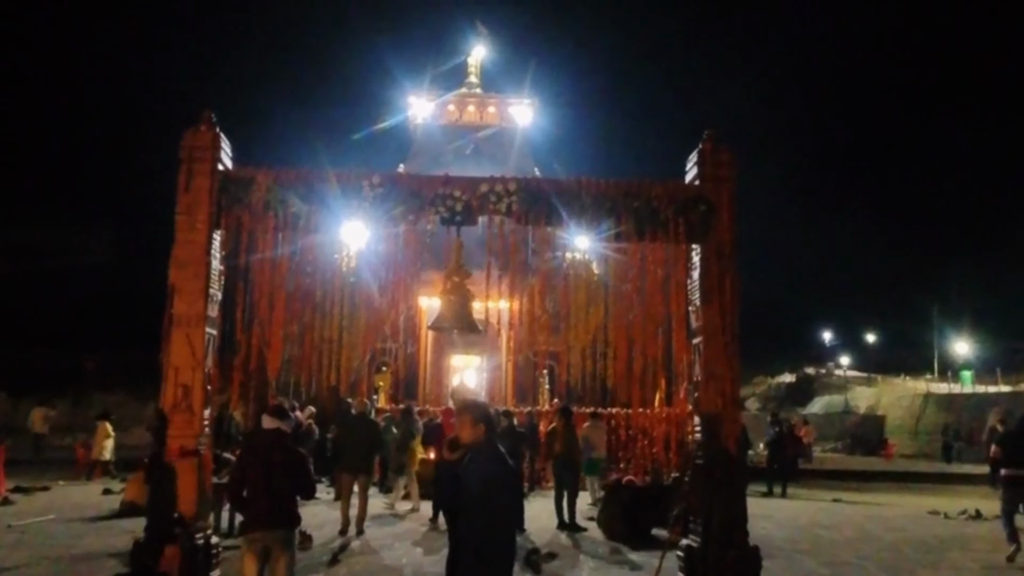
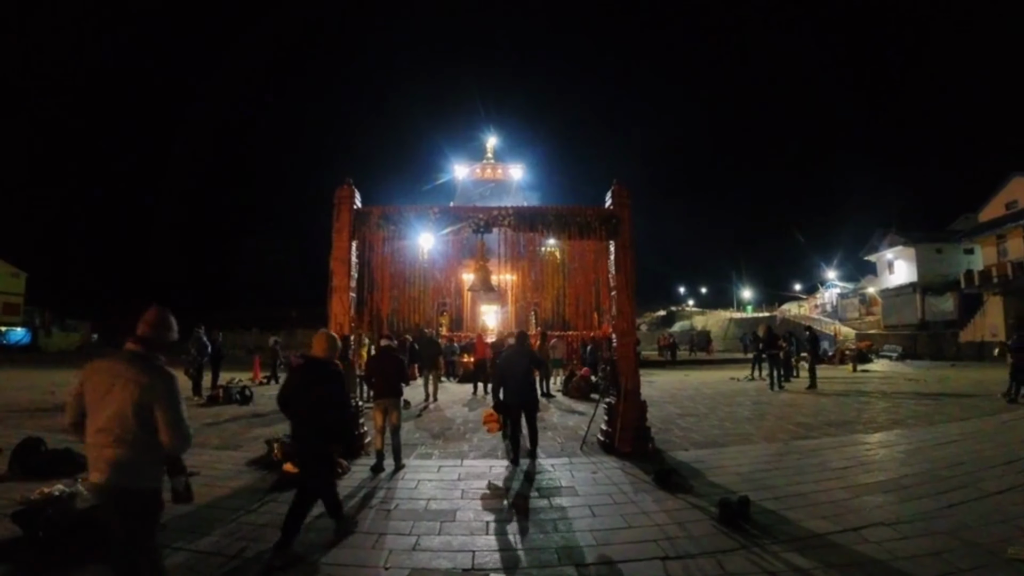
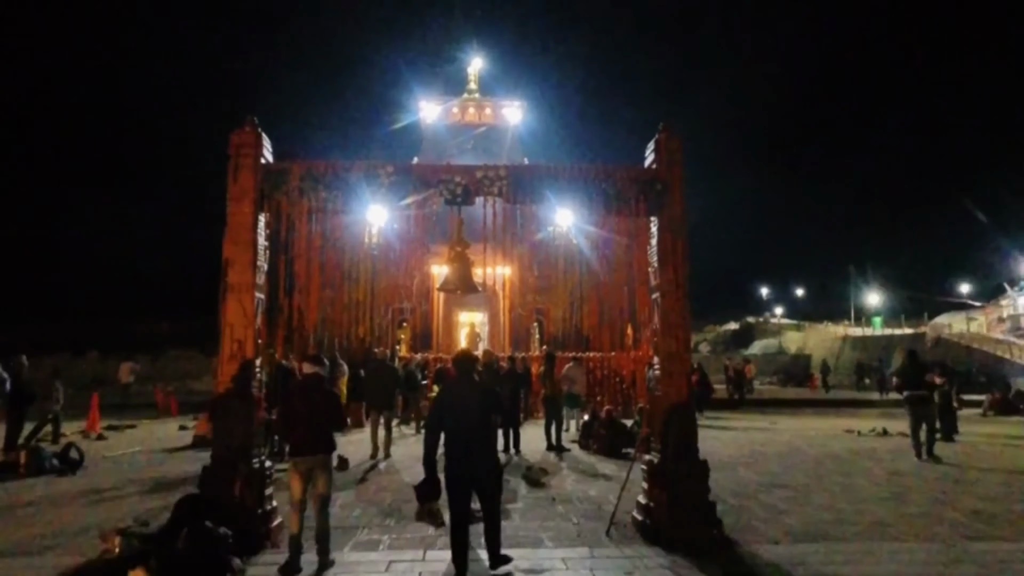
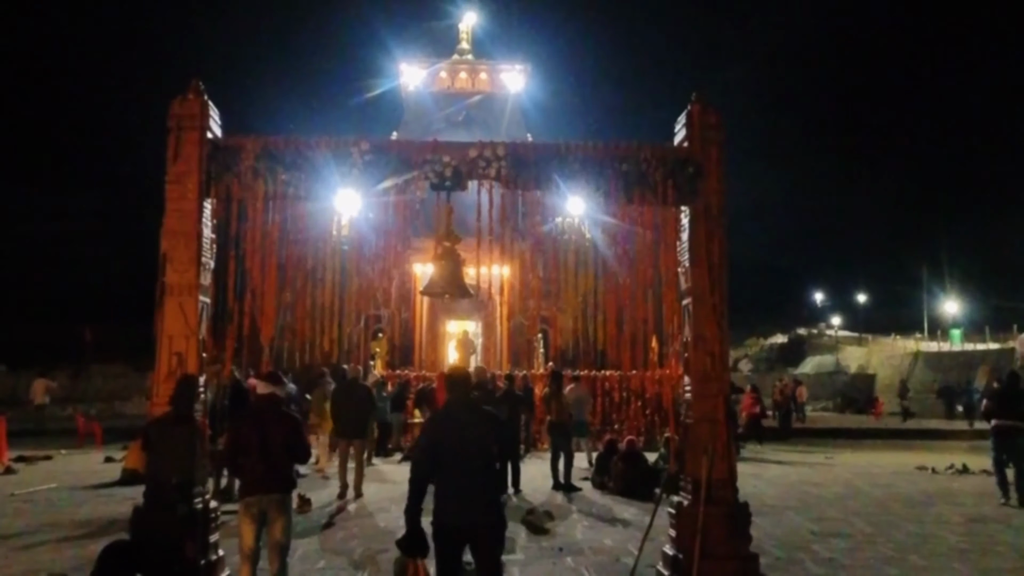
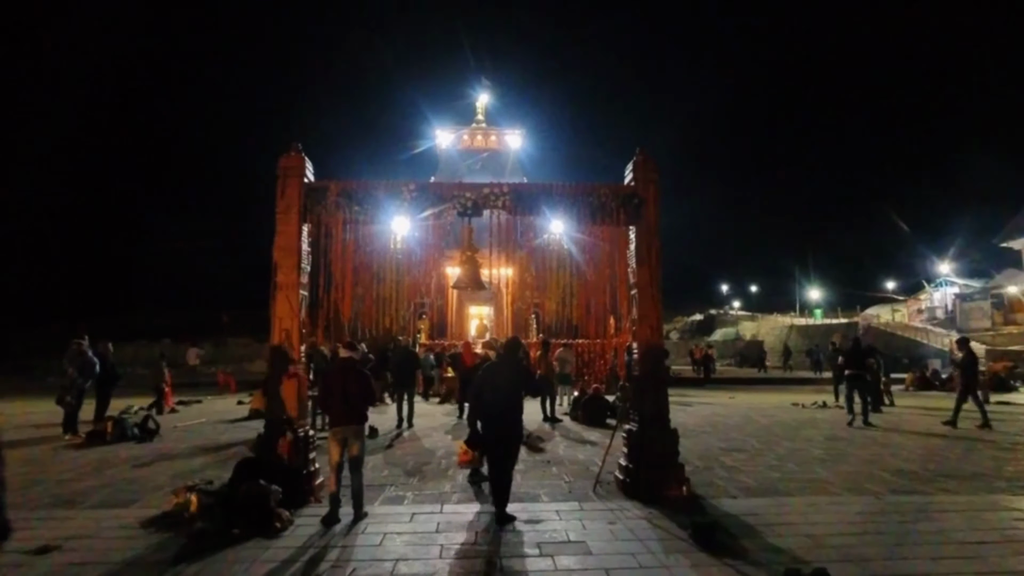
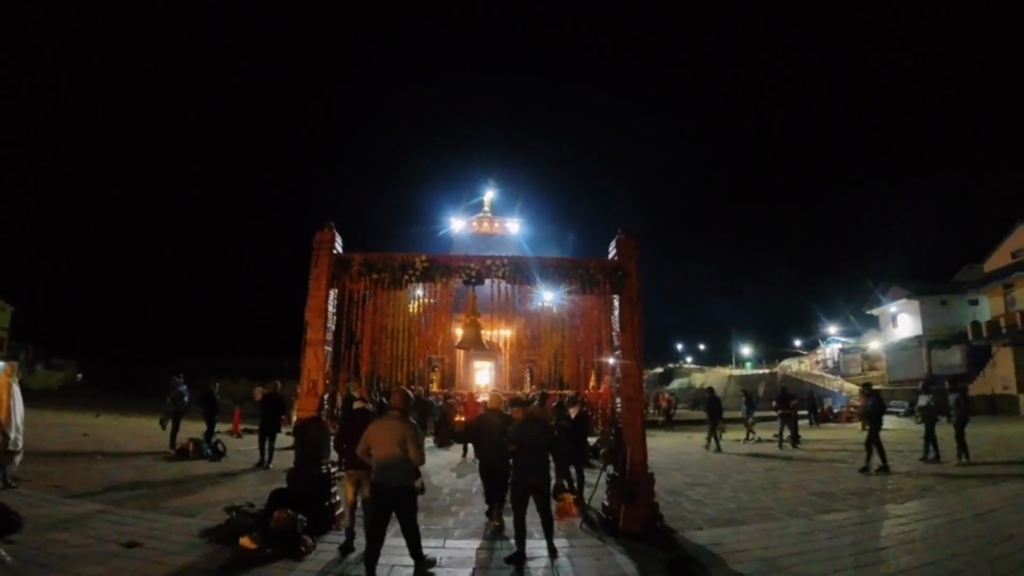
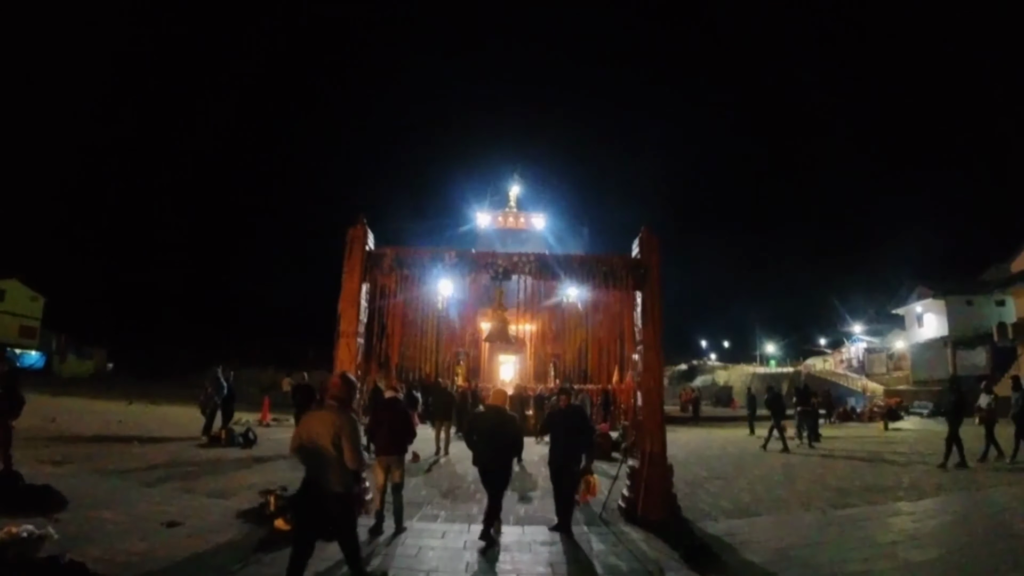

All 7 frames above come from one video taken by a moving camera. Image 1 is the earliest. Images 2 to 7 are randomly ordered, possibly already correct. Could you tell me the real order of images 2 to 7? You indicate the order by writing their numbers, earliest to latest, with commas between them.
4, 3, 5, 2, 7, 6
